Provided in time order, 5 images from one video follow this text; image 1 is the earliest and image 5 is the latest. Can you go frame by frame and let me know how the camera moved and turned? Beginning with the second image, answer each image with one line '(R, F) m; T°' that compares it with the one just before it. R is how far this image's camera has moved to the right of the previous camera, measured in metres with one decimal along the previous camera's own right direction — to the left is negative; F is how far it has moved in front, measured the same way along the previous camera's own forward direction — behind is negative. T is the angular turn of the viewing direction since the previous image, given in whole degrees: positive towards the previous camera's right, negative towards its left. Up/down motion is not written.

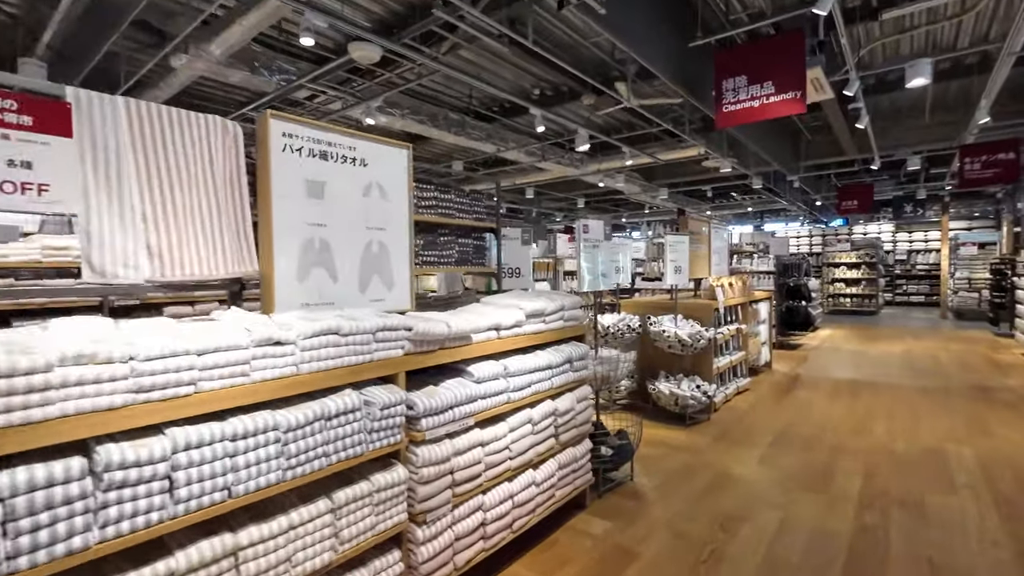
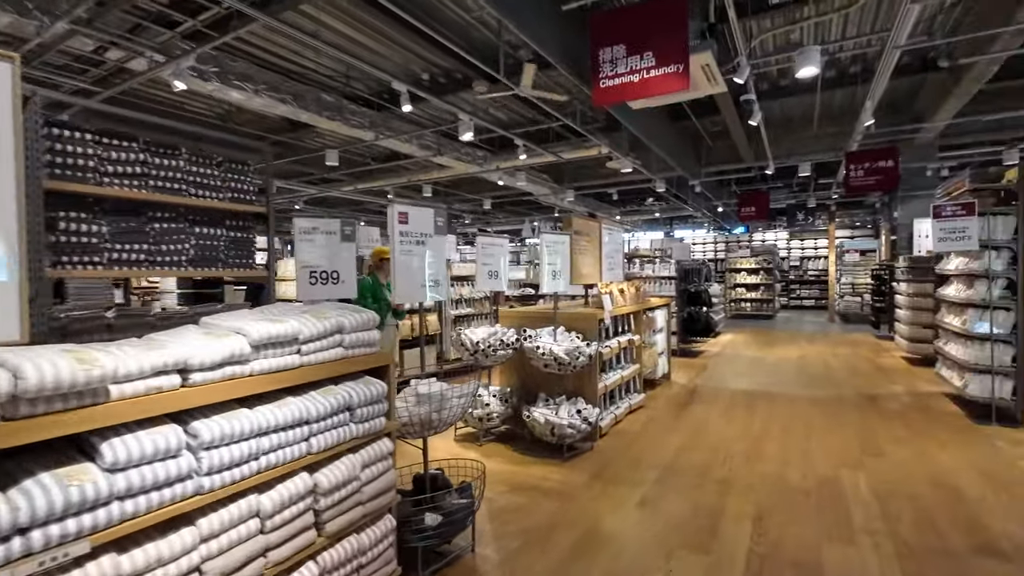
(+0.6, +0.7) m; +8°
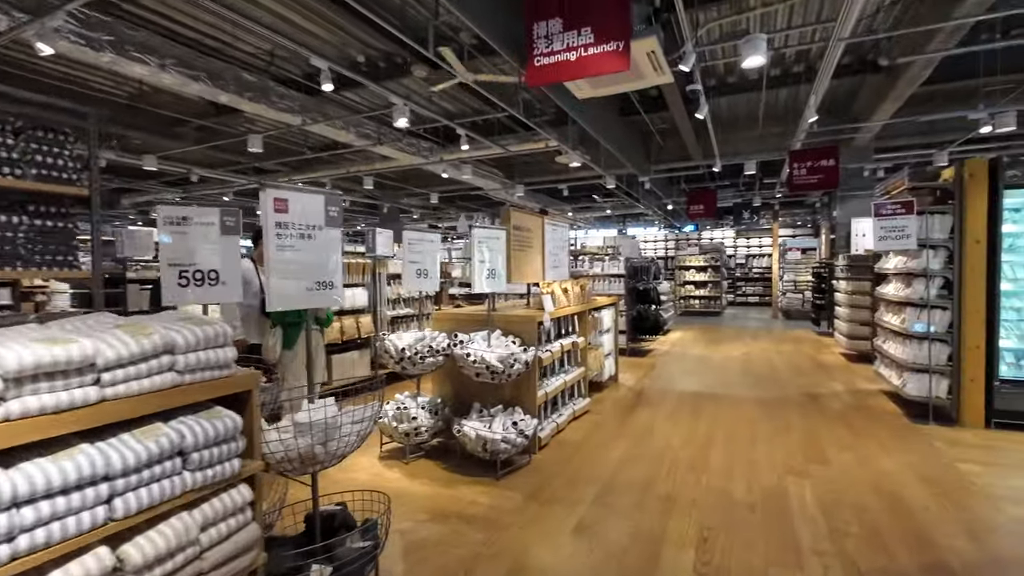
(+0.2, +0.3) m; +5°
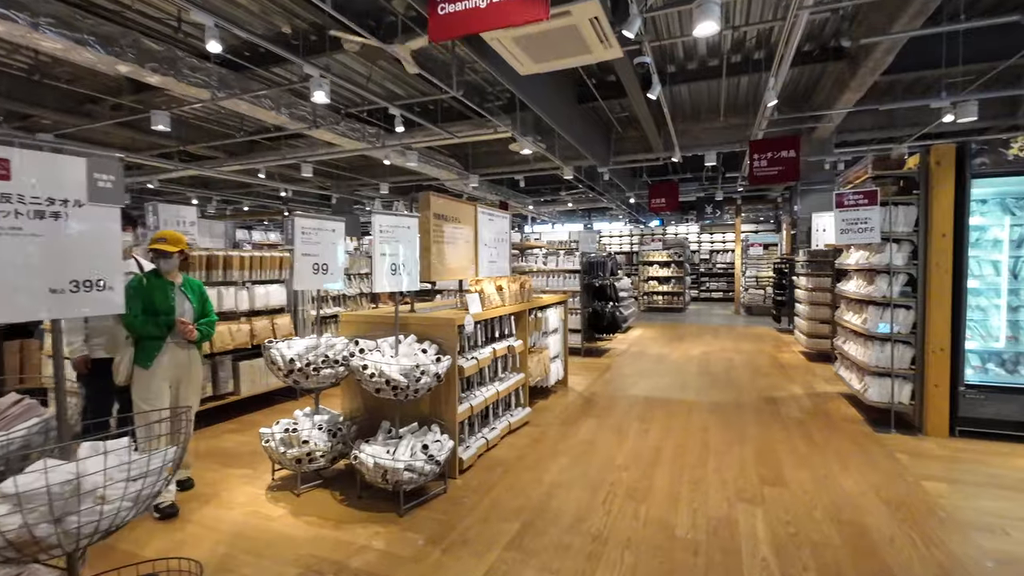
(+0.4, +0.5) m; +3°
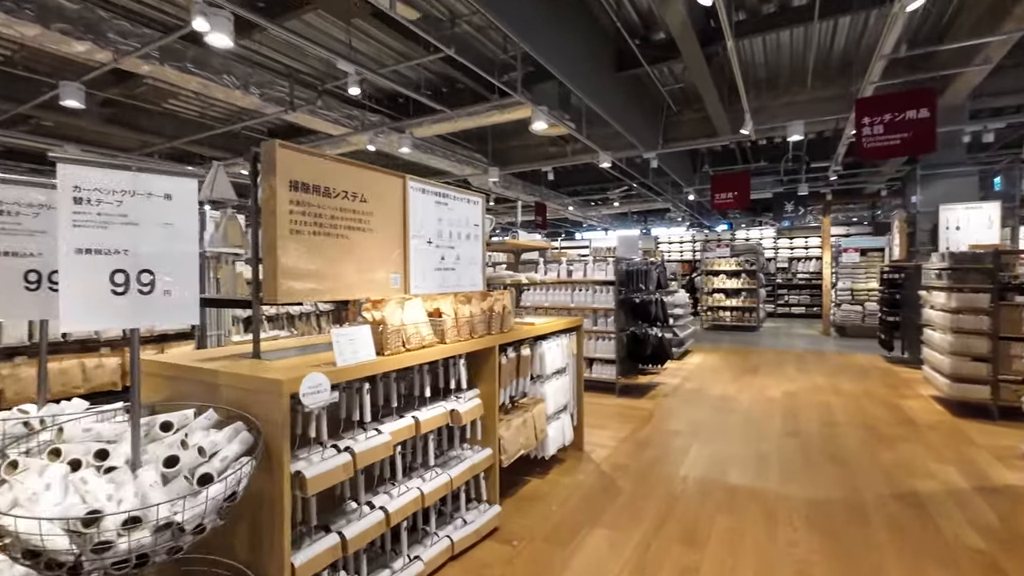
(+0.6, +1.7) m; -7°
